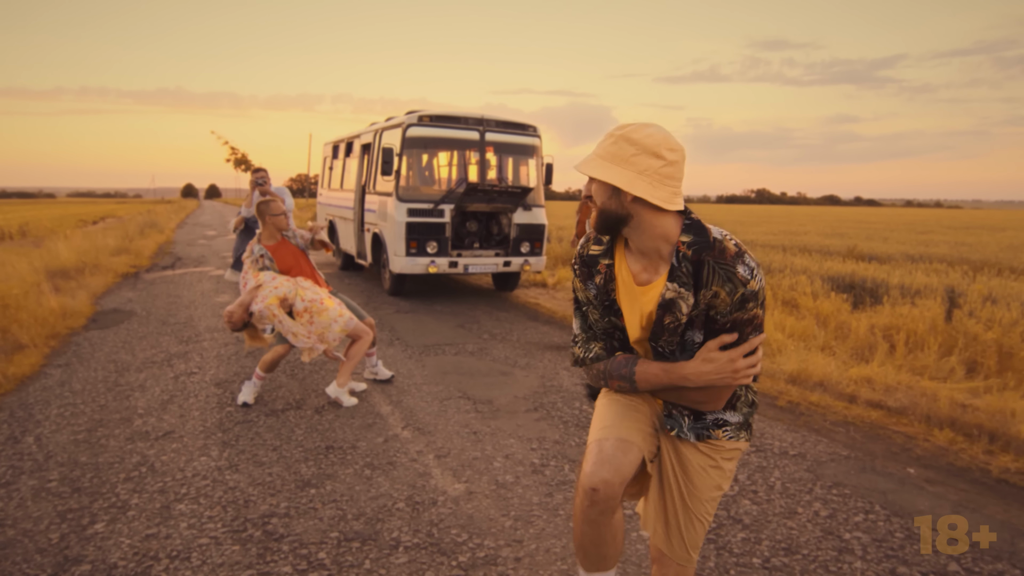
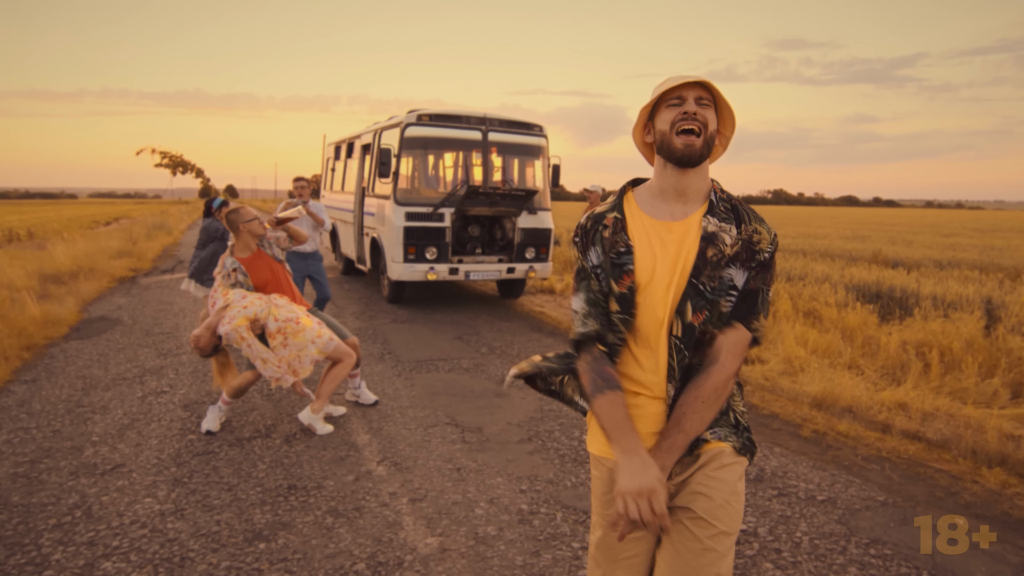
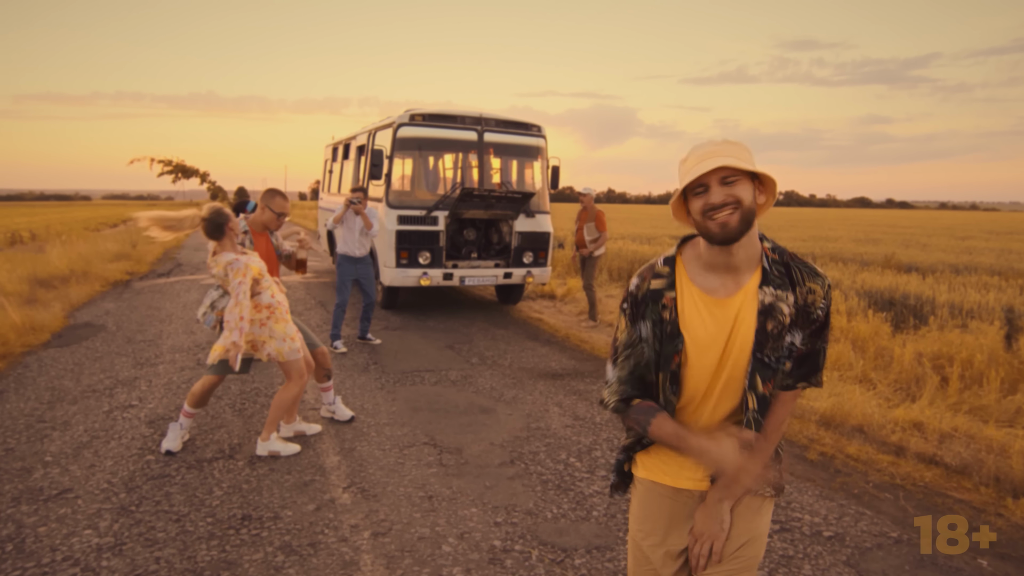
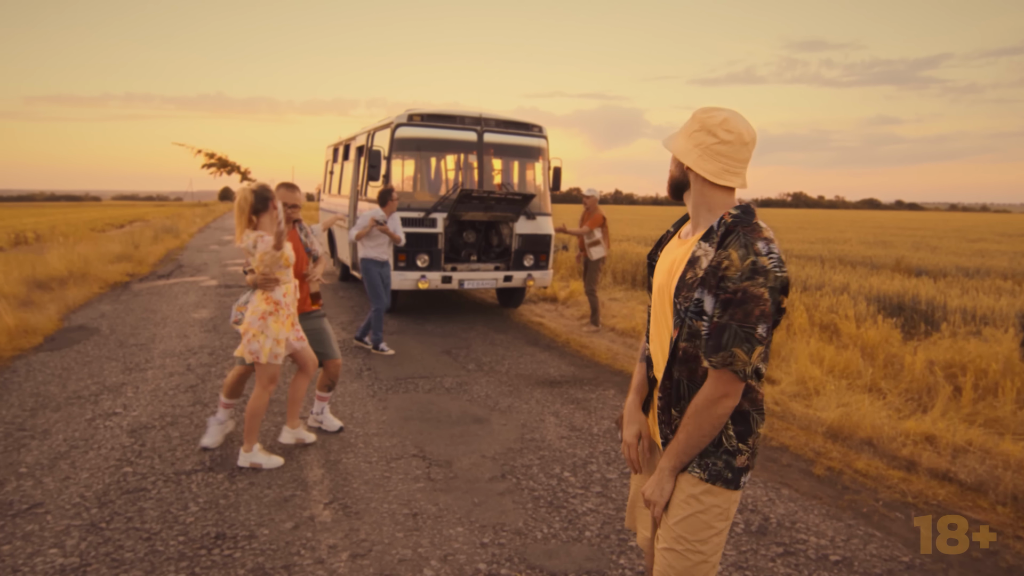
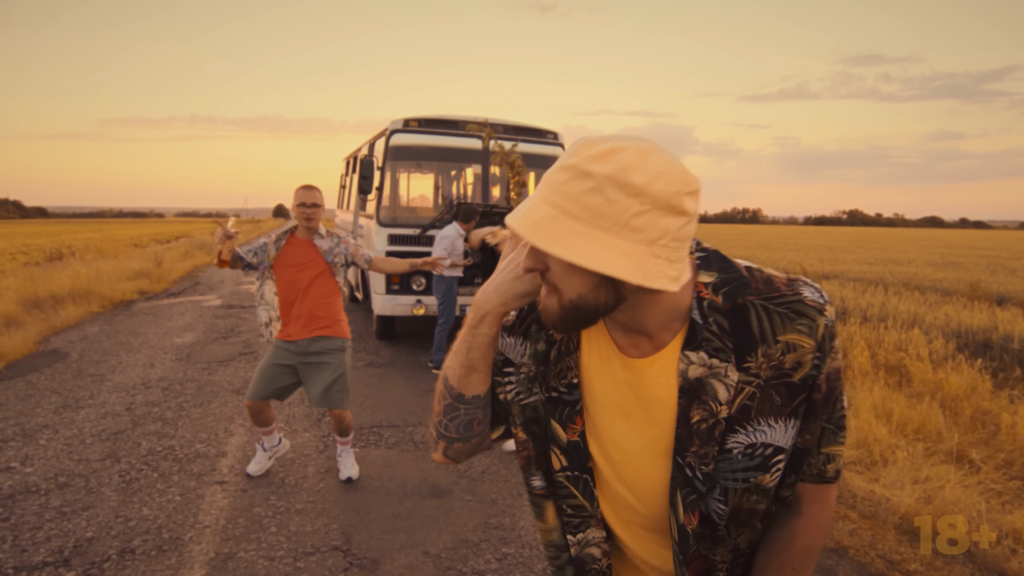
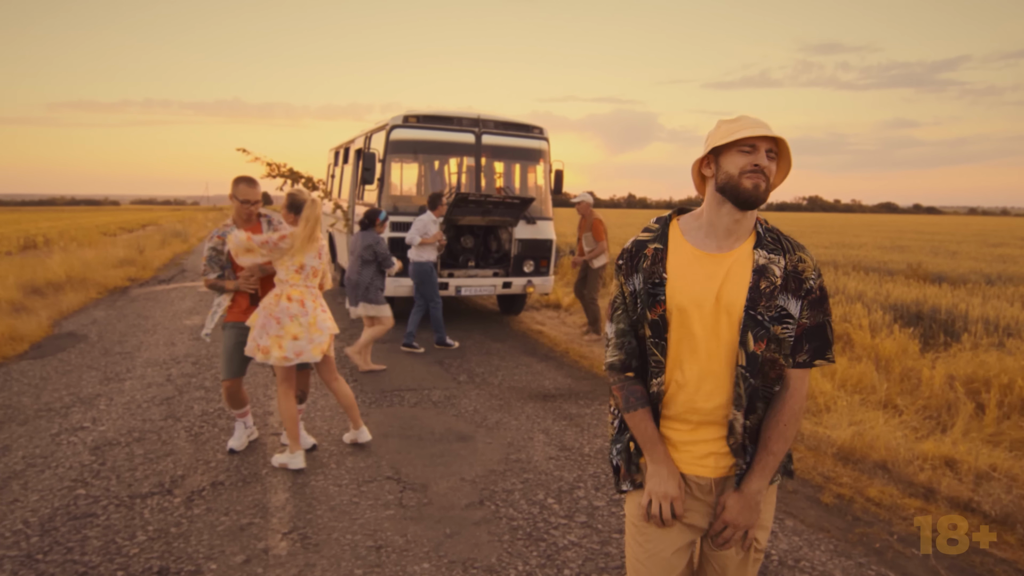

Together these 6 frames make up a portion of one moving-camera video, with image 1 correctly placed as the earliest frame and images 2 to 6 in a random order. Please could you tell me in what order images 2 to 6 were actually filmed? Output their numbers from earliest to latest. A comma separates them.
2, 3, 4, 6, 5
